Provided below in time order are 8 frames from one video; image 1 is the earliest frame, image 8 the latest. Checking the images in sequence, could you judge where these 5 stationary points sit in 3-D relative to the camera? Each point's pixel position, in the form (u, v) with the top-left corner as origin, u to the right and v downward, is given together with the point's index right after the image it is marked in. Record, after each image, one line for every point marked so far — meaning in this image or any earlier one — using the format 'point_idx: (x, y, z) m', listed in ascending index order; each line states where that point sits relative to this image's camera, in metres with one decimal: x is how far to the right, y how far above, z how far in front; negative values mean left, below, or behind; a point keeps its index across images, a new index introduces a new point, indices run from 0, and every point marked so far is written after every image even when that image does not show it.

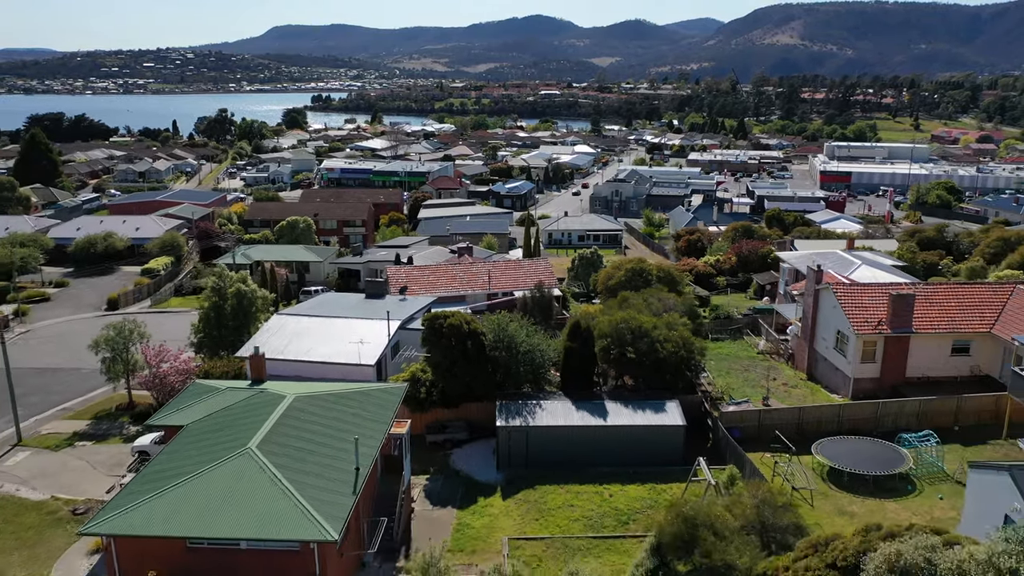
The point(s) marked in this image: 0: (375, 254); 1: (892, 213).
0: (-1.1, +0.3, +6.6) m
1: (+5.2, +1.0, +11.4) m
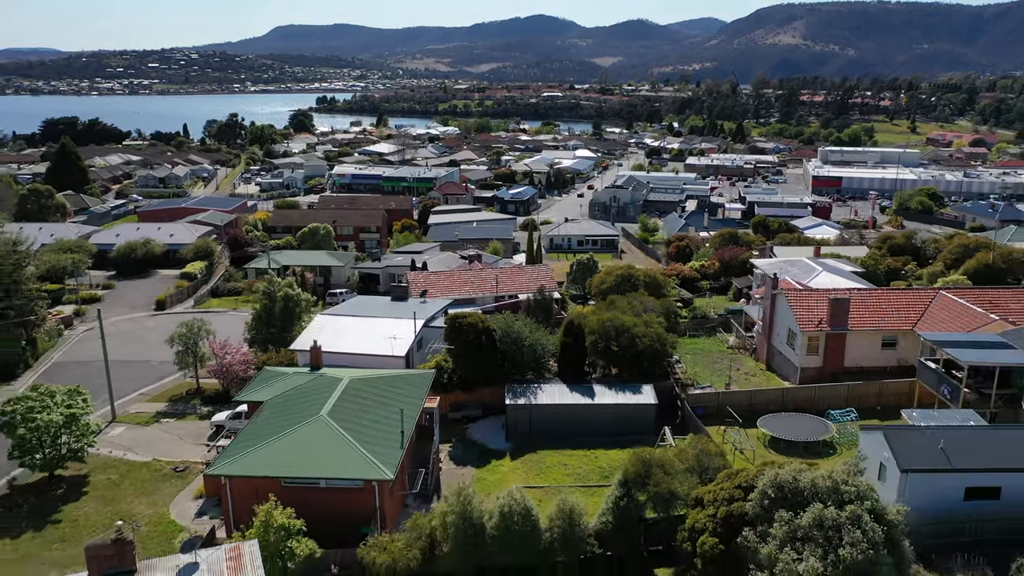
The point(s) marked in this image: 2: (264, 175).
0: (-1.0, +0.2, +7.2) m
1: (+5.3, +1.0, +12.0) m
2: (-5.0, +2.3, +16.8) m
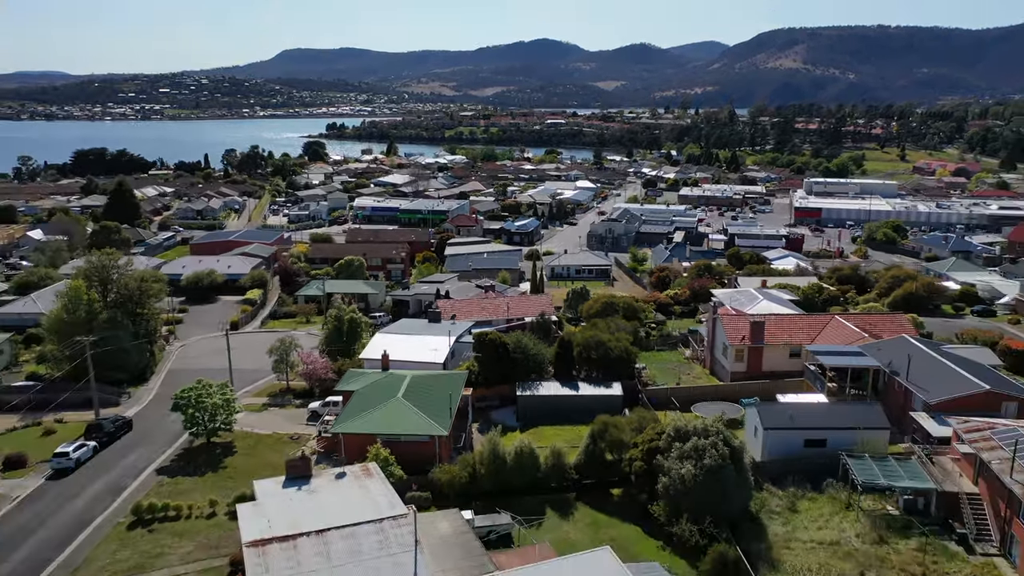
0: (-1.0, 0.0, +8.7) m
1: (+5.4, +0.6, +13.5) m
2: (-4.9, +1.8, +18.3) m
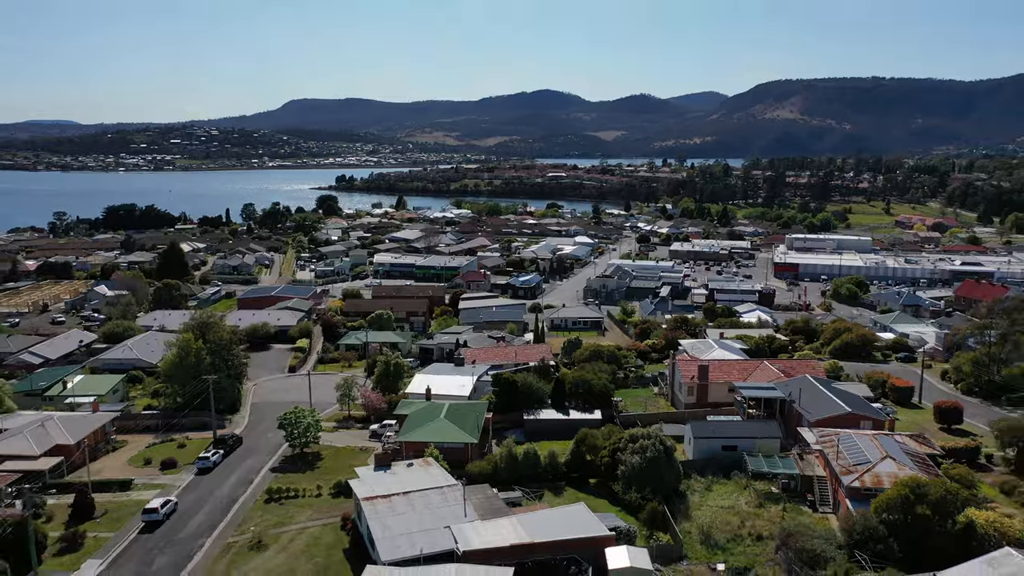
0: (-0.9, -0.6, +10.4) m
1: (+5.5, -0.2, +15.2) m
2: (-4.8, +0.6, +20.1) m
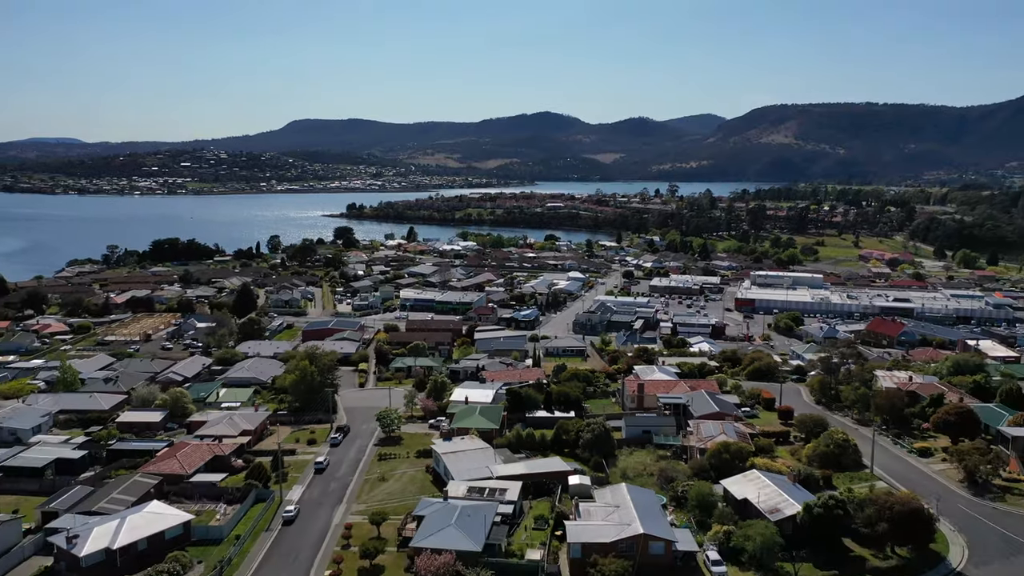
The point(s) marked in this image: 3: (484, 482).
0: (-0.8, -1.3, +14.3) m
1: (+5.5, -1.0, +19.1) m
2: (-4.7, -0.2, +24.0) m
3: (-0.2, -1.8, +7.7) m
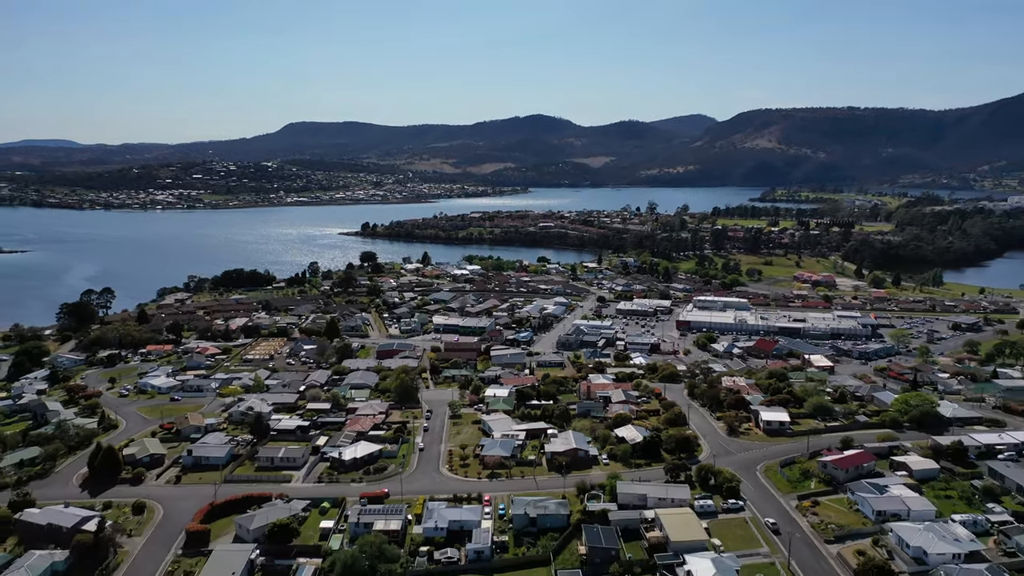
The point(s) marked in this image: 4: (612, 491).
0: (-0.7, -2.4, +23.3) m
1: (+5.6, -2.1, +28.1) m
2: (-4.6, -1.3, +33.0) m
3: (-0.1, -2.9, +16.7) m
4: (+1.6, -3.2, +13.2) m
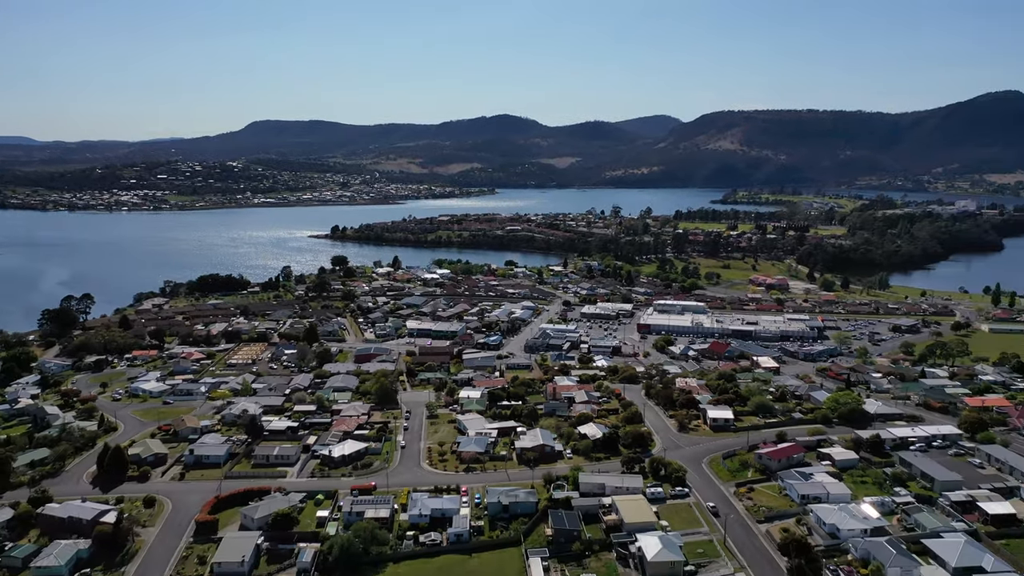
0: (-1.5, -2.6, +25.0) m
1: (+4.6, -2.3, +30.0) m
2: (-5.9, -1.6, +34.5) m
3: (-0.7, -3.1, +18.4) m
4: (+1.1, -3.5, +15.0) m
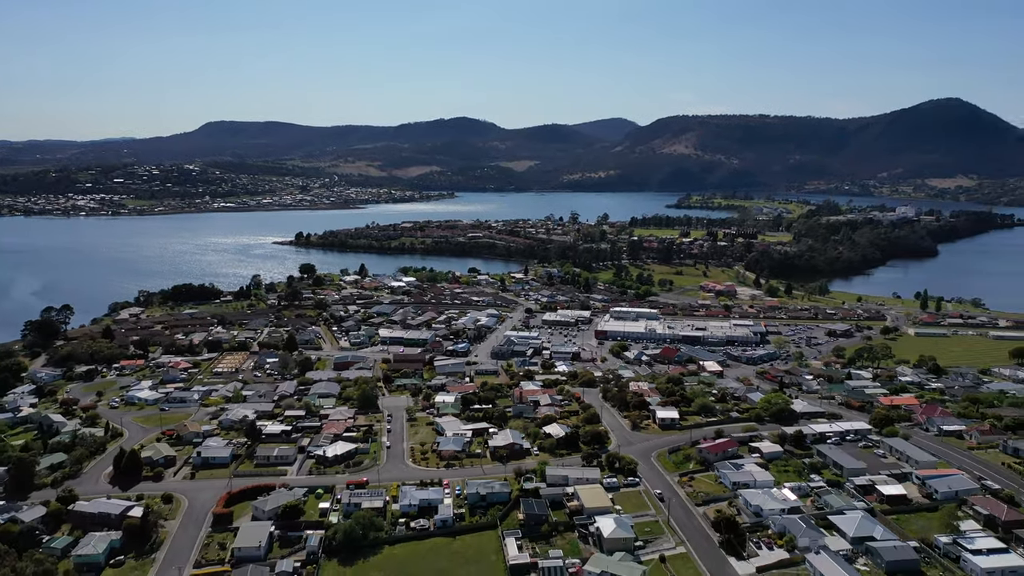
0: (-2.5, -3.1, +27.2) m
1: (+3.3, -2.7, +32.6) m
2: (-7.4, -2.0, +36.5) m
3: (-1.3, -3.6, +20.7) m
4: (+0.6, -3.9, +17.3) m
